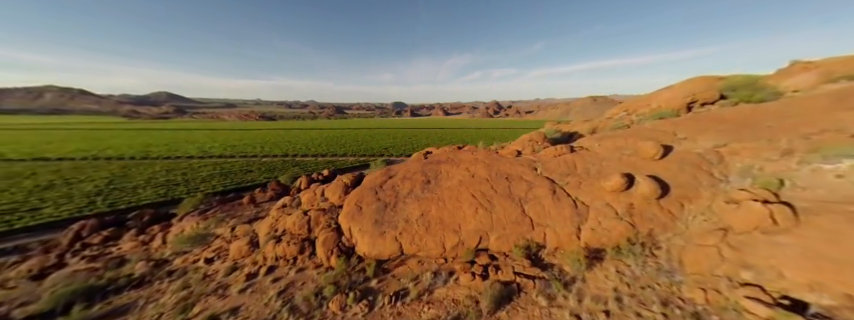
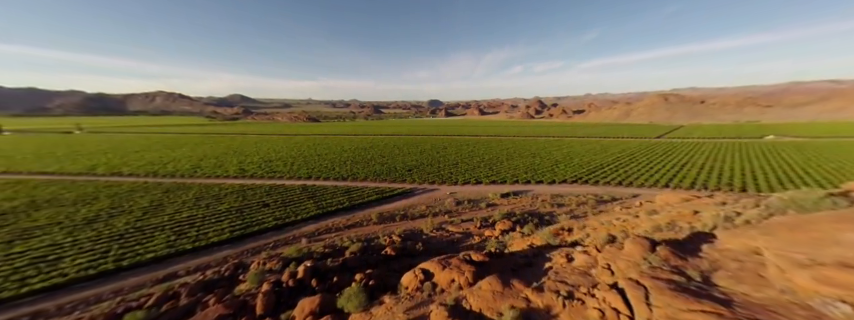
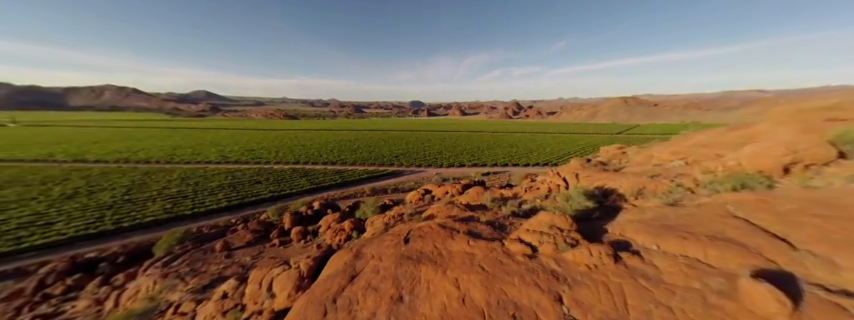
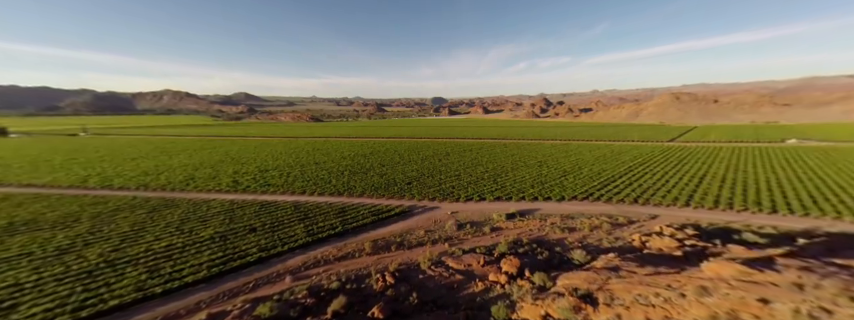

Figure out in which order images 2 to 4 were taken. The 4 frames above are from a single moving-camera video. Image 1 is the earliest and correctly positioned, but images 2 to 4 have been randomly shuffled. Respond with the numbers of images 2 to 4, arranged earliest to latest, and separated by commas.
3, 2, 4
